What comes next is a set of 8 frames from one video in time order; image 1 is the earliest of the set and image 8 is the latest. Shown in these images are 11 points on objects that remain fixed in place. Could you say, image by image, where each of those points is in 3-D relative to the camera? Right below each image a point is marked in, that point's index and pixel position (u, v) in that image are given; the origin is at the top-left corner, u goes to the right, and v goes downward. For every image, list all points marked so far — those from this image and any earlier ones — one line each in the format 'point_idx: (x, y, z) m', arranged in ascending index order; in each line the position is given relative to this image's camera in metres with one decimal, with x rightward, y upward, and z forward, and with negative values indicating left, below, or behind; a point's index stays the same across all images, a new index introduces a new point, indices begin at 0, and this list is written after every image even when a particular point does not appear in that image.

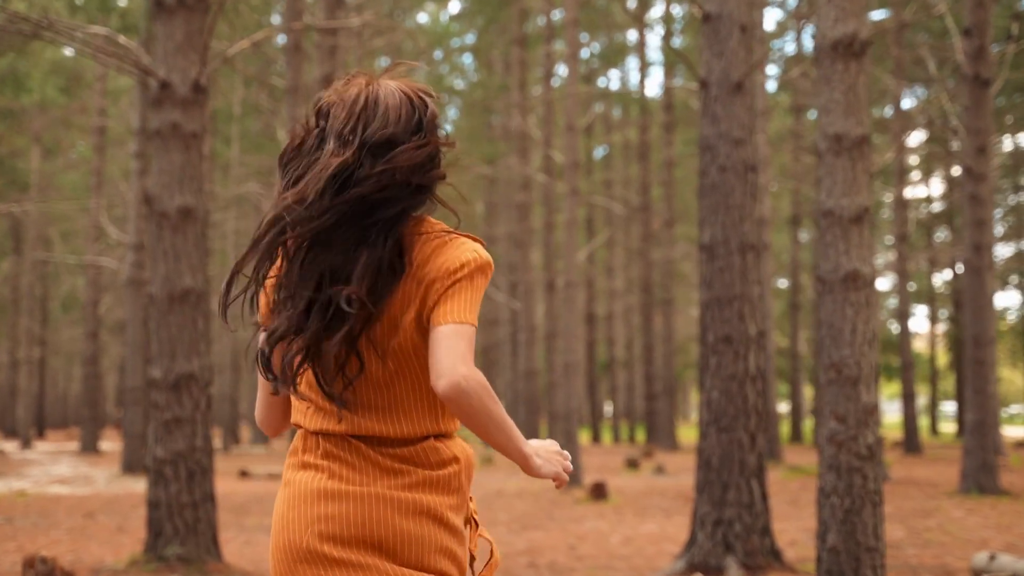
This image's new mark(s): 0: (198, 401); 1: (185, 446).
0: (-2.2, -0.8, +7.4) m
1: (-2.3, -1.1, +7.3) m
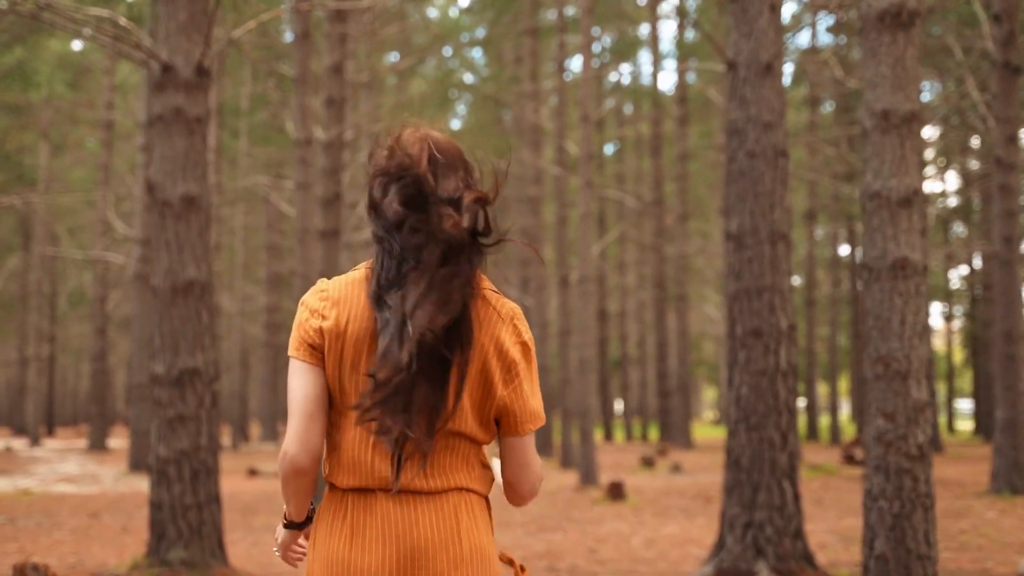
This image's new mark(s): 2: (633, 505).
0: (-2.1, -0.8, +7.1) m
1: (-2.2, -1.1, +7.0) m
2: (+1.4, -2.5, +11.8) m
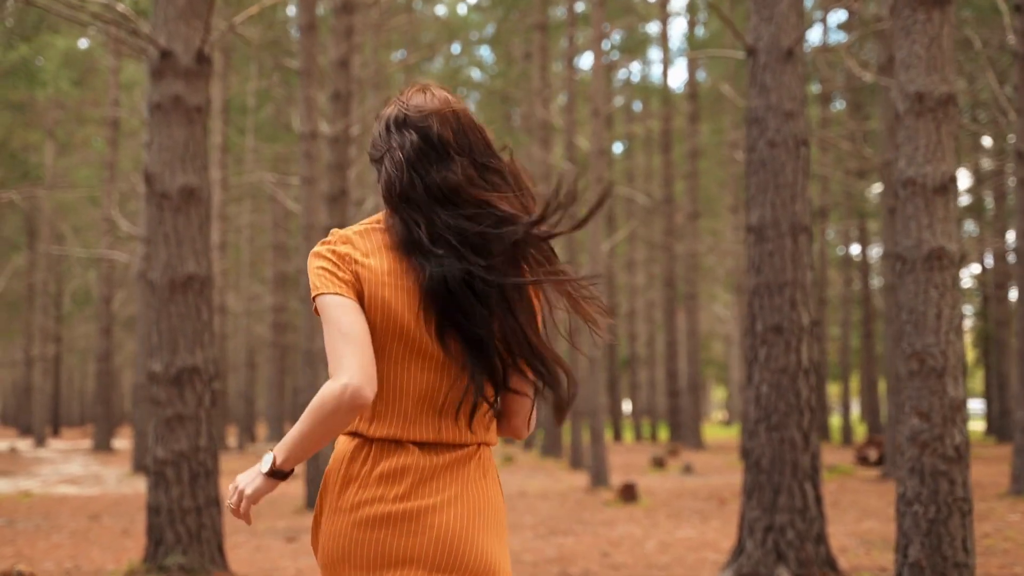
0: (-2.0, -0.7, +6.8) m
1: (-2.1, -1.0, +6.8) m
2: (+1.5, -2.4, +11.5) m
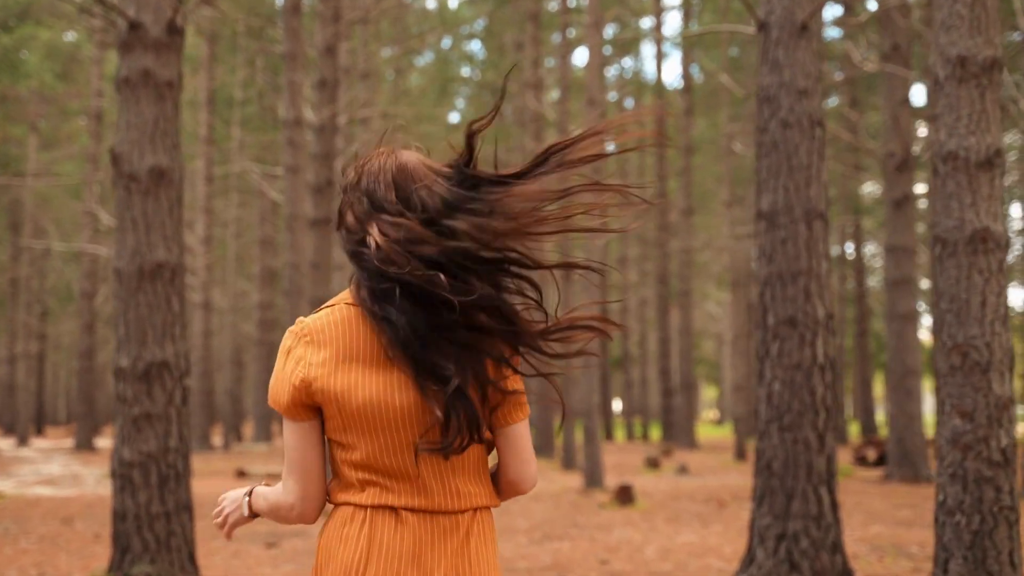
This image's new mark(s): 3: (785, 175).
0: (-2.1, -0.7, +6.3) m
1: (-2.1, -1.0, +6.3) m
2: (+1.4, -2.4, +11.1) m
3: (+1.6, +0.7, +6.3) m
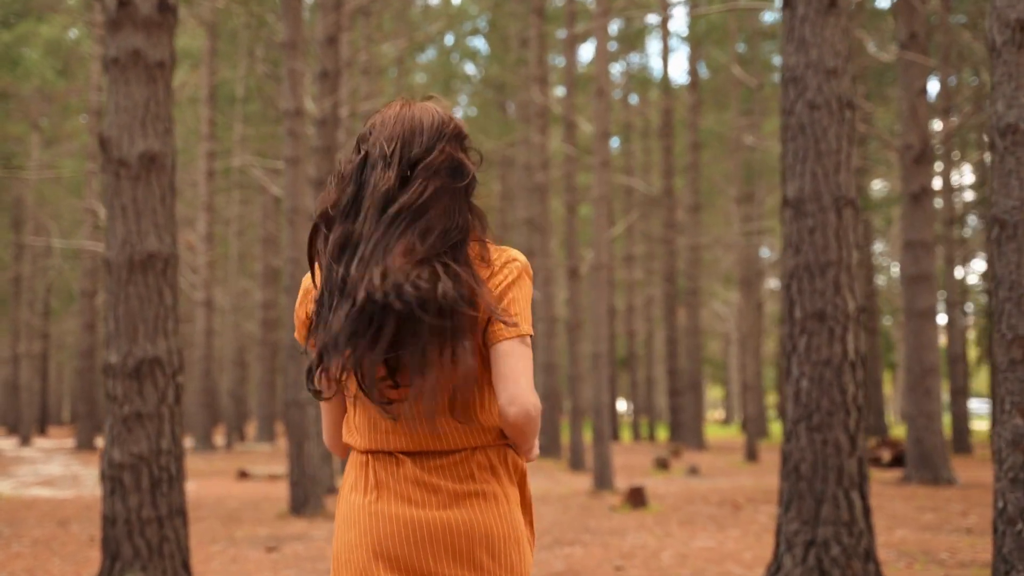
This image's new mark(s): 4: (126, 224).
0: (-2.0, -0.6, +6.0) m
1: (-2.1, -0.9, +5.9) m
2: (+1.5, -2.3, +10.7) m
3: (+1.7, +0.7, +6.0) m
4: (-2.2, +0.4, +6.0) m
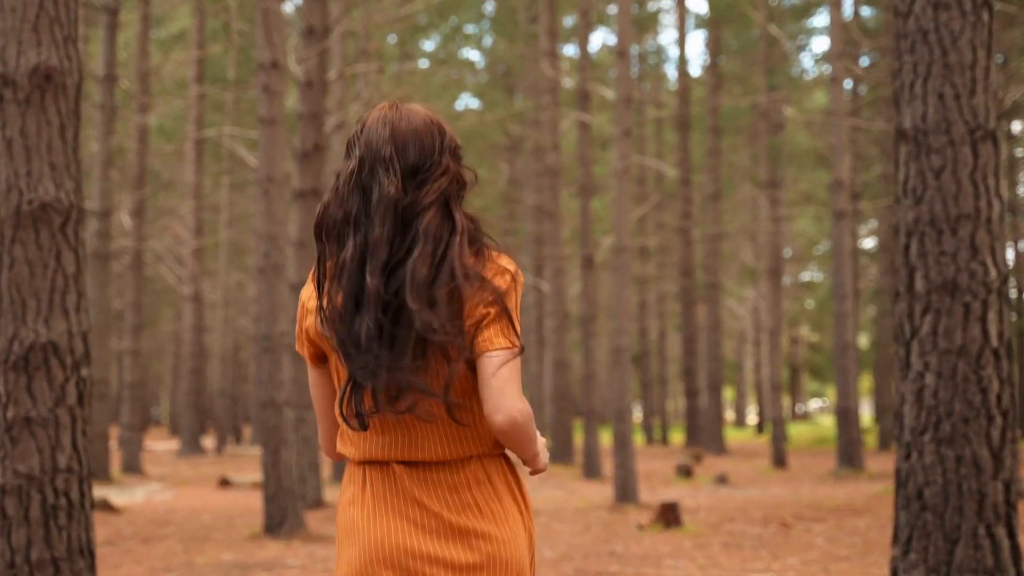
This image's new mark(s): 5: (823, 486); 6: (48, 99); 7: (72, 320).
0: (-1.9, -0.4, +4.5) m
1: (-2.0, -0.7, +4.4) m
2: (+1.6, -2.2, +9.2) m
3: (+1.8, +0.9, +4.4) m
4: (-2.1, +0.5, +4.5) m
5: (+4.3, -2.7, +14.4) m
6: (-2.0, +0.8, +4.5) m
7: (-1.9, -0.1, +4.5) m
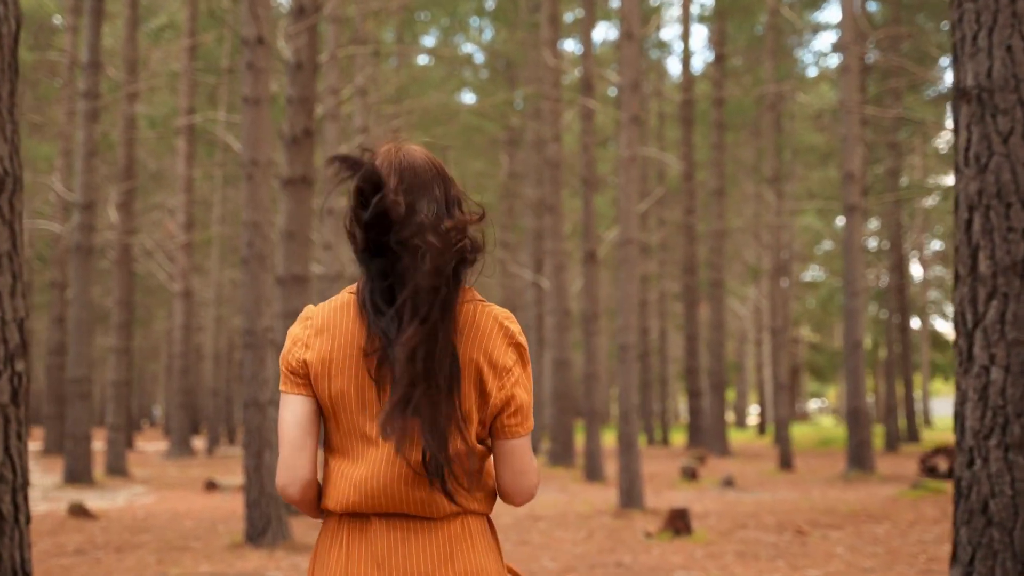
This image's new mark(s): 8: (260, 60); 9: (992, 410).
0: (-1.9, -0.4, +3.9) m
1: (-2.0, -0.7, +3.8) m
2: (+1.6, -2.1, +8.6) m
3: (+1.8, +1.0, +3.8) m
4: (-2.1, +0.6, +3.9) m
5: (+4.3, -2.7, +13.8) m
6: (-2.0, +0.9, +3.9) m
7: (-1.9, -0.1, +3.9) m
8: (-2.2, +2.0, +9.3) m
9: (+1.7, -0.4, +3.8) m
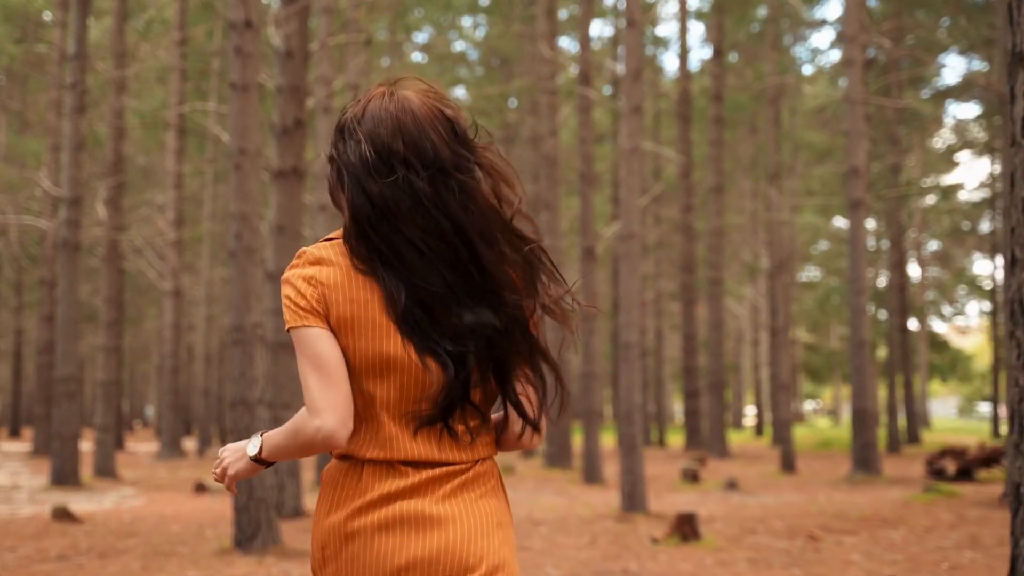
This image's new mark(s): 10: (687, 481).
0: (-1.9, -0.3, +3.5) m
1: (-1.9, -0.6, +3.4) m
2: (+1.6, -2.0, +8.2) m
3: (+1.8, +1.0, +3.5) m
4: (-2.1, +0.7, +3.5) m
5: (+4.2, -2.6, +13.5) m
6: (-2.0, +0.9, +3.5) m
7: (-1.9, 0.0, +3.5) m
8: (-2.2, +2.1, +8.9) m
9: (+1.8, -0.4, +3.4) m
10: (+2.5, -2.7, +14.9) m
